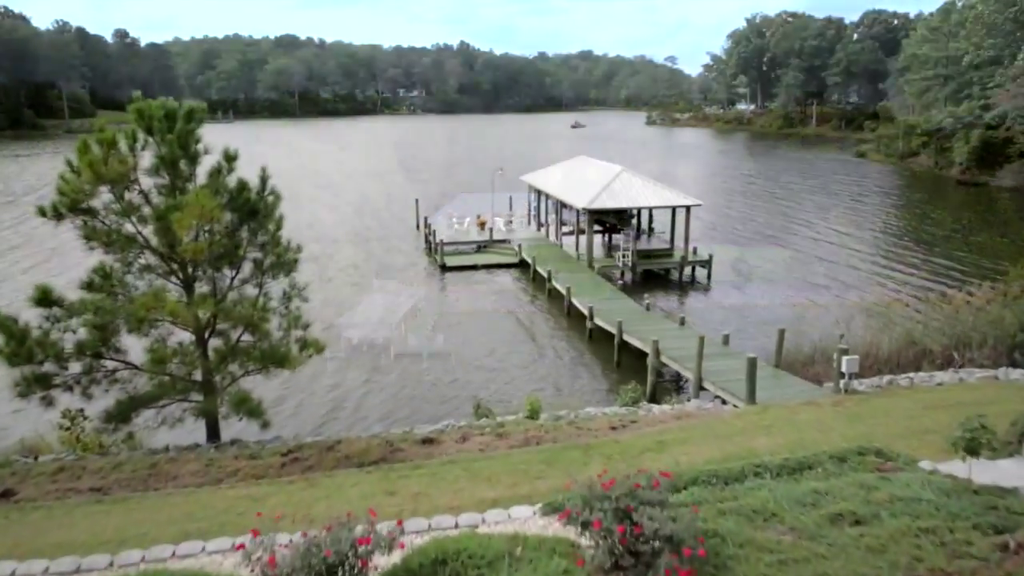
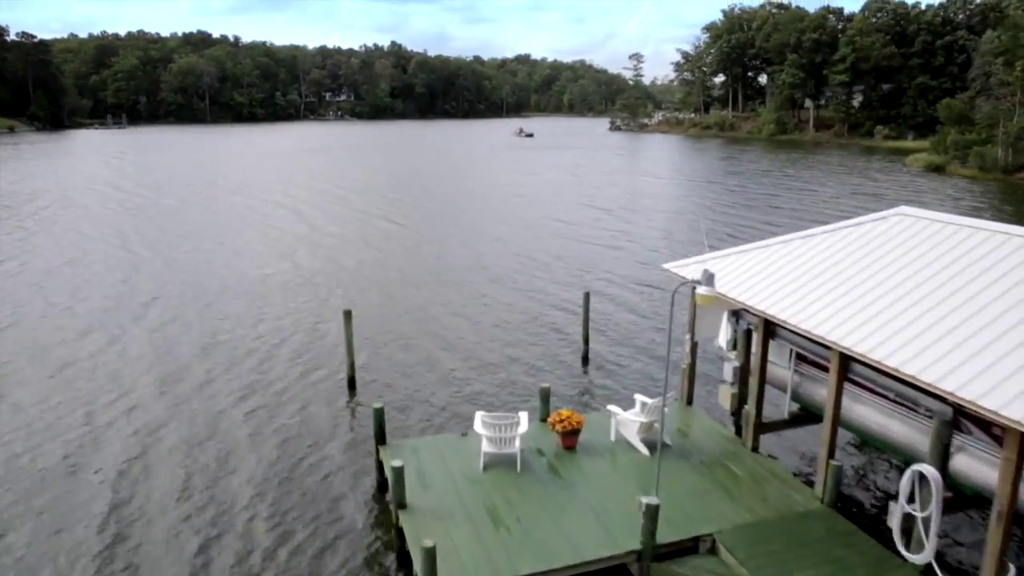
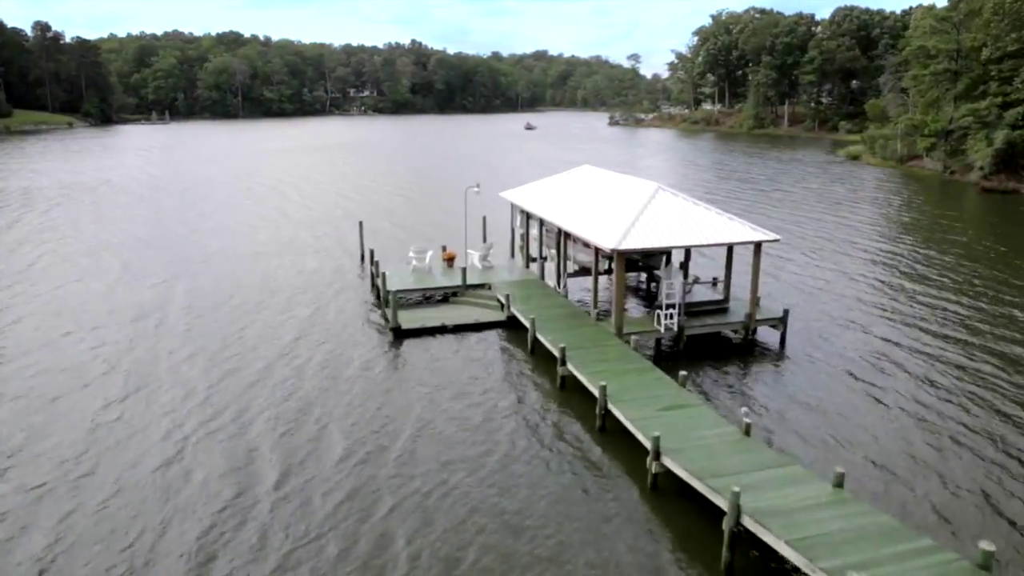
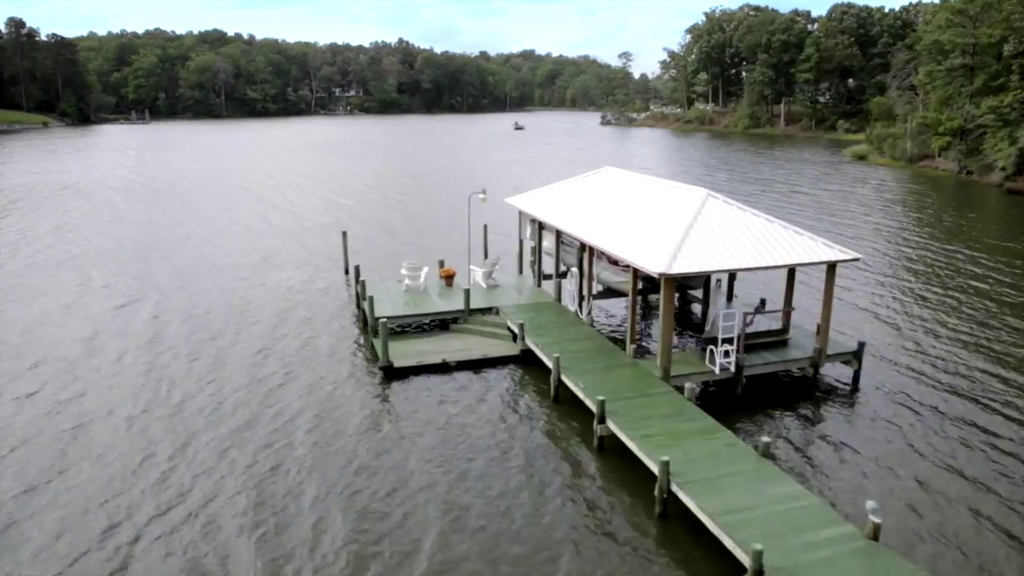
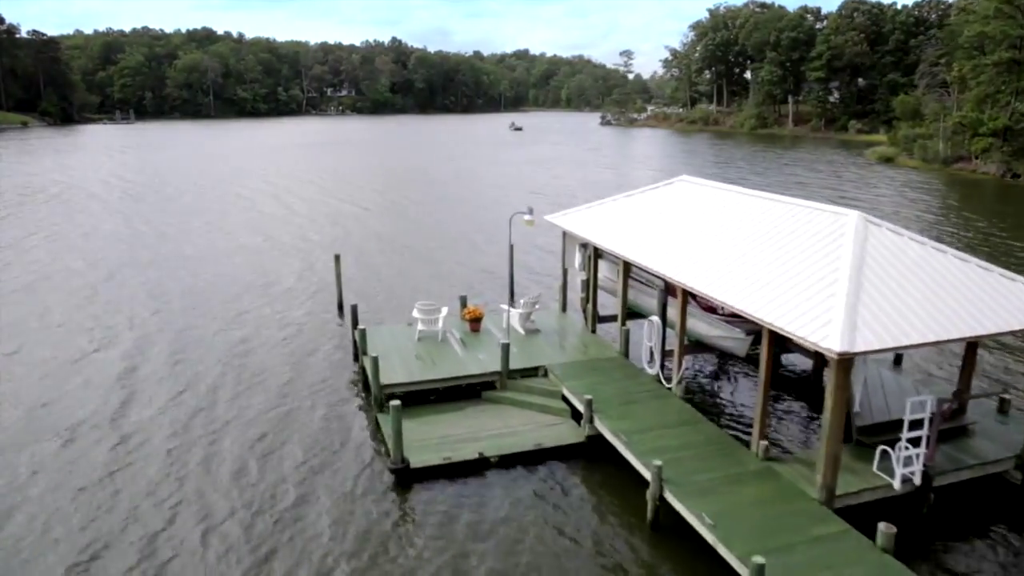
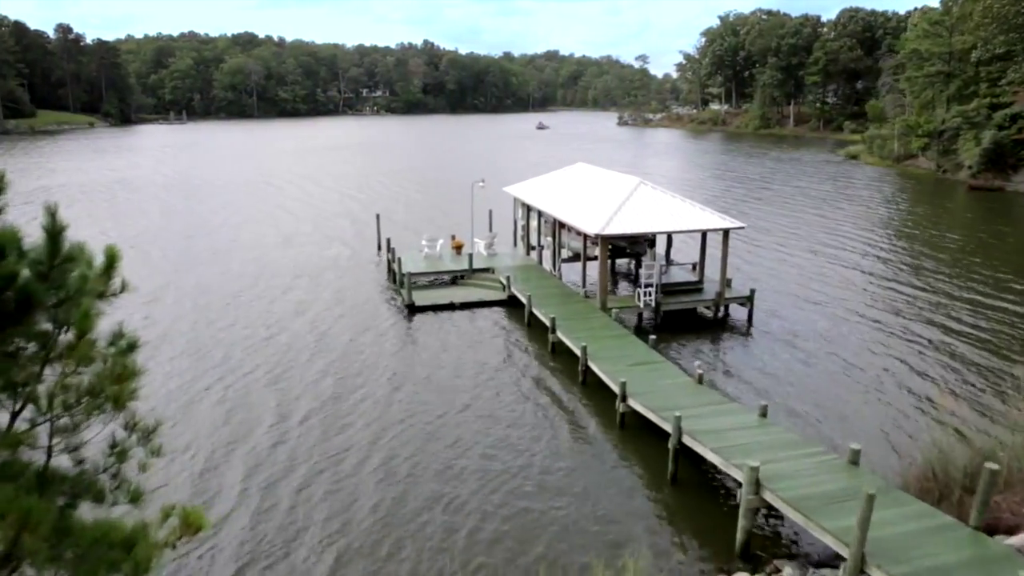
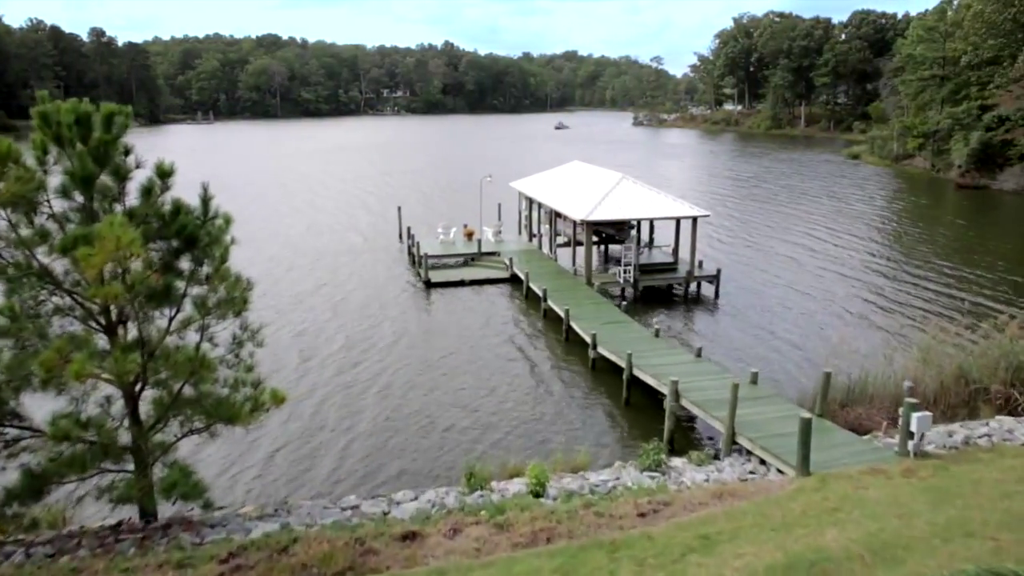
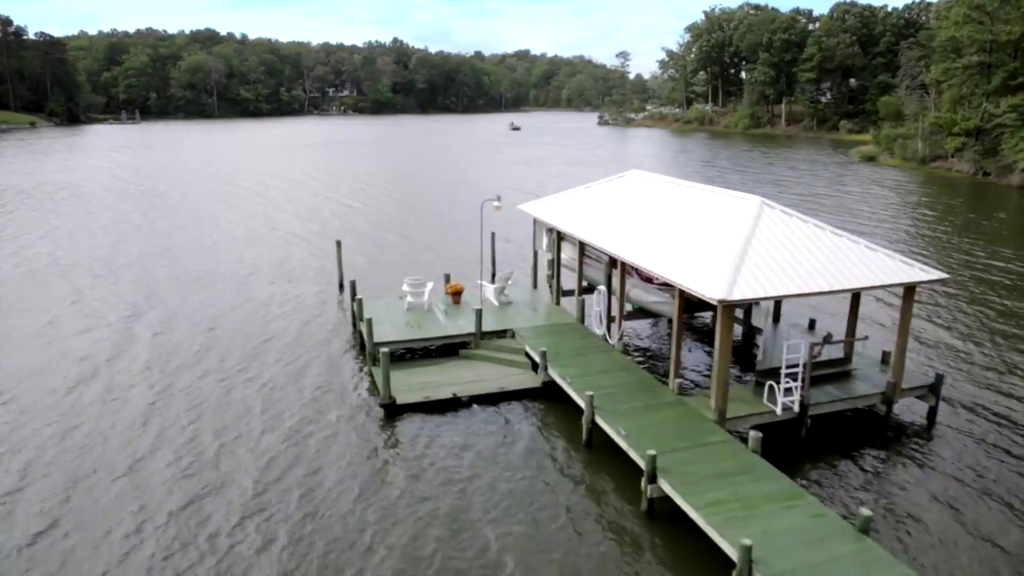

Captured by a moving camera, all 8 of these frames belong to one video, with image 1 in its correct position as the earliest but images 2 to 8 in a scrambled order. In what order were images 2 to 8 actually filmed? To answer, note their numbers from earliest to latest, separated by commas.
7, 6, 3, 4, 8, 5, 2
